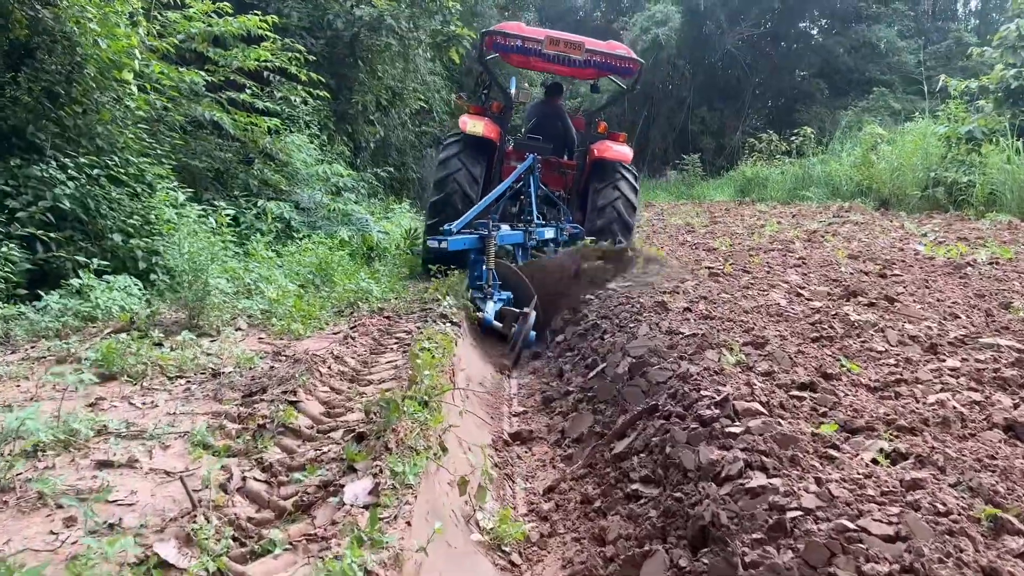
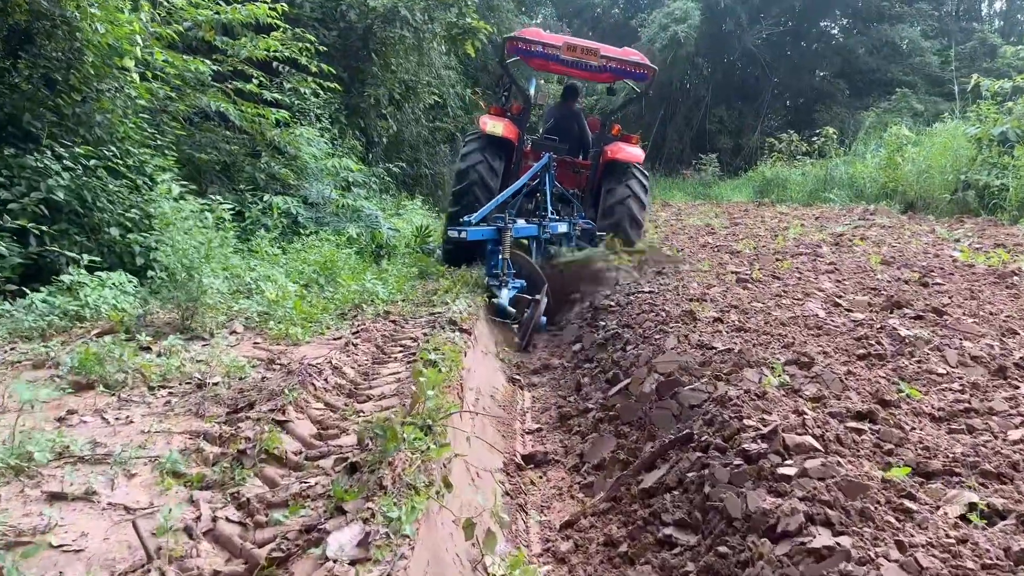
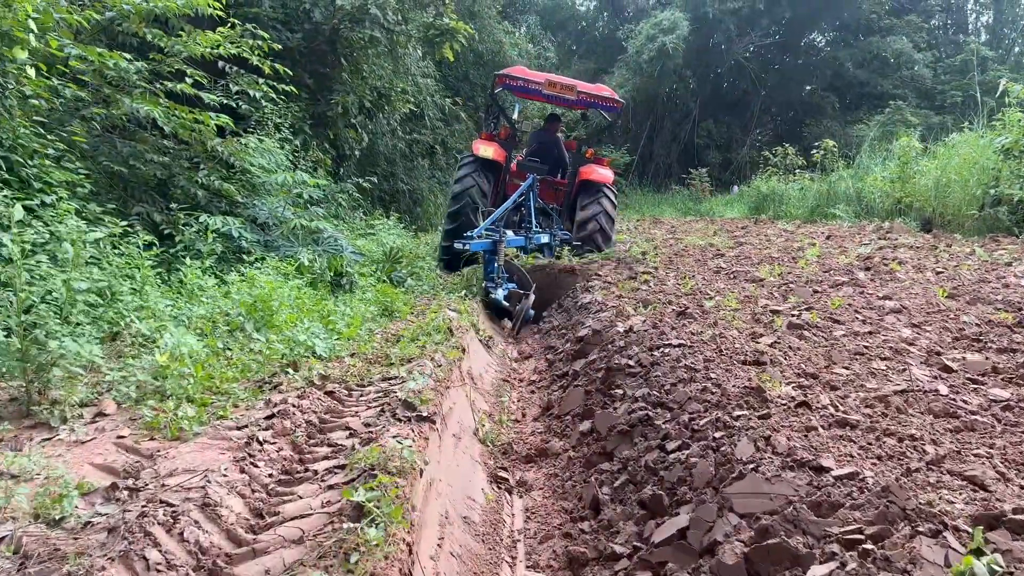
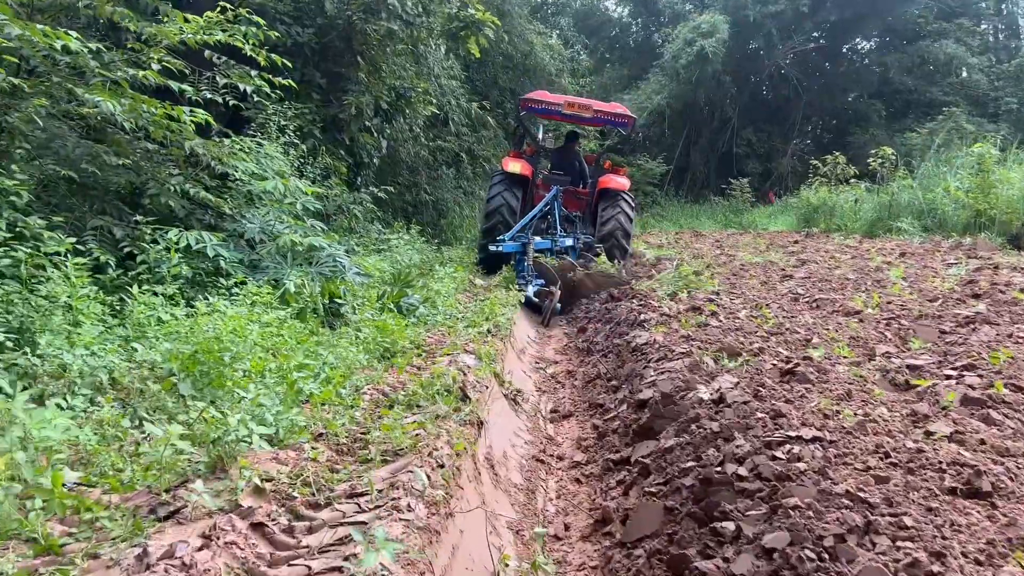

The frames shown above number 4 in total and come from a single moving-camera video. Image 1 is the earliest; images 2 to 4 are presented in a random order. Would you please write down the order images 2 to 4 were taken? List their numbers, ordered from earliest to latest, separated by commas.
2, 3, 4
